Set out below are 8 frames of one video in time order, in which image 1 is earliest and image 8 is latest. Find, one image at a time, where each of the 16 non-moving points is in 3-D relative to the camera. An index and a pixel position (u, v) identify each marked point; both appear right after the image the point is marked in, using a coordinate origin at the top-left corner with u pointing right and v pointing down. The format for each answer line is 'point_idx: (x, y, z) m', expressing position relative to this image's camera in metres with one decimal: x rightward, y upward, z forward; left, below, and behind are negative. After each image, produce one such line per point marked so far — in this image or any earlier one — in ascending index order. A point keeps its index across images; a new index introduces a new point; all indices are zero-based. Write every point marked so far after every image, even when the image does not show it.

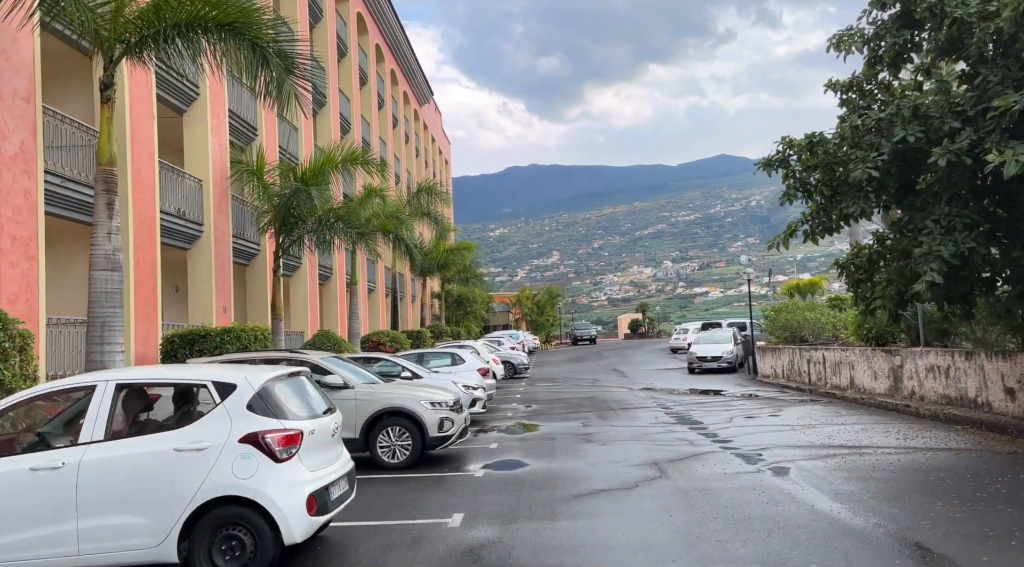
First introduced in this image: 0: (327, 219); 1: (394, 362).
0: (-4.0, +1.4, +19.6) m
1: (-2.1, -1.4, +16.5) m
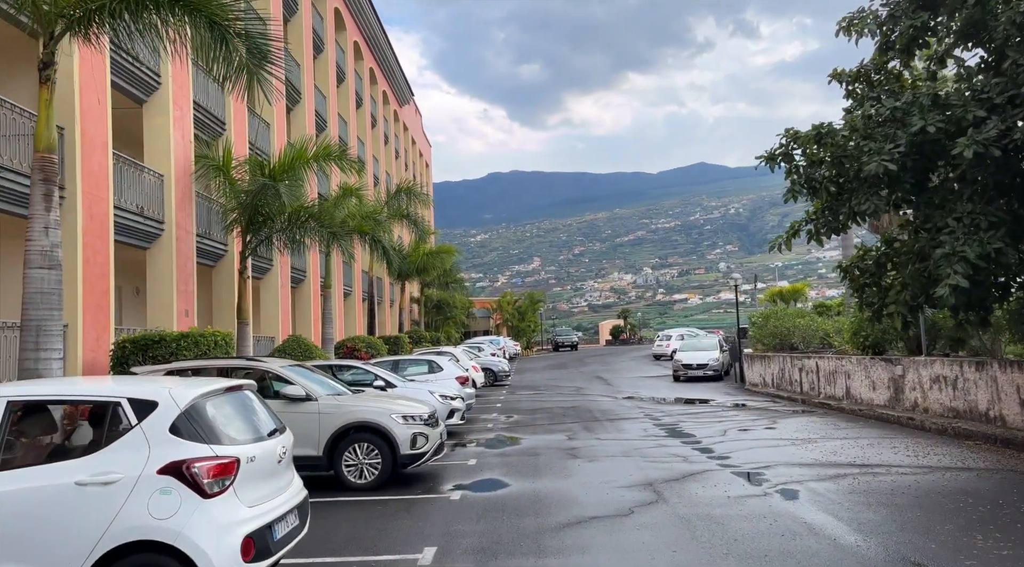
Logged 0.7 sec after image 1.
0: (-4.4, +1.3, +18.6) m
1: (-2.4, -1.4, +15.5) m
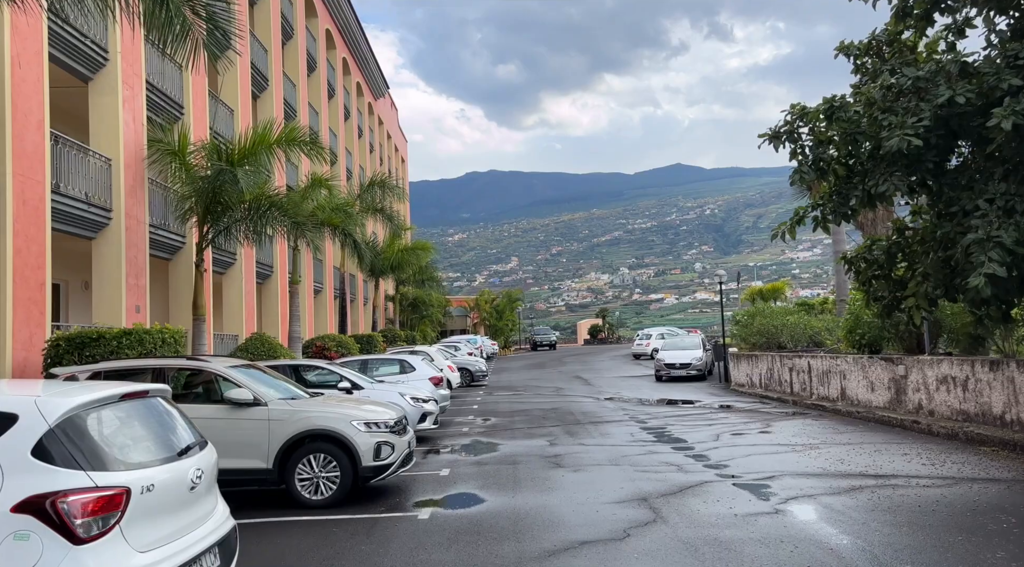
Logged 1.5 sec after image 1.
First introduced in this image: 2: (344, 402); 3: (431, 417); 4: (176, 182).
0: (-4.8, +1.4, +17.4) m
1: (-2.8, -1.3, +14.3) m
2: (-1.8, -1.2, +9.6) m
3: (-1.3, -2.0, +14.2) m
4: (-6.0, +1.8, +16.6) m
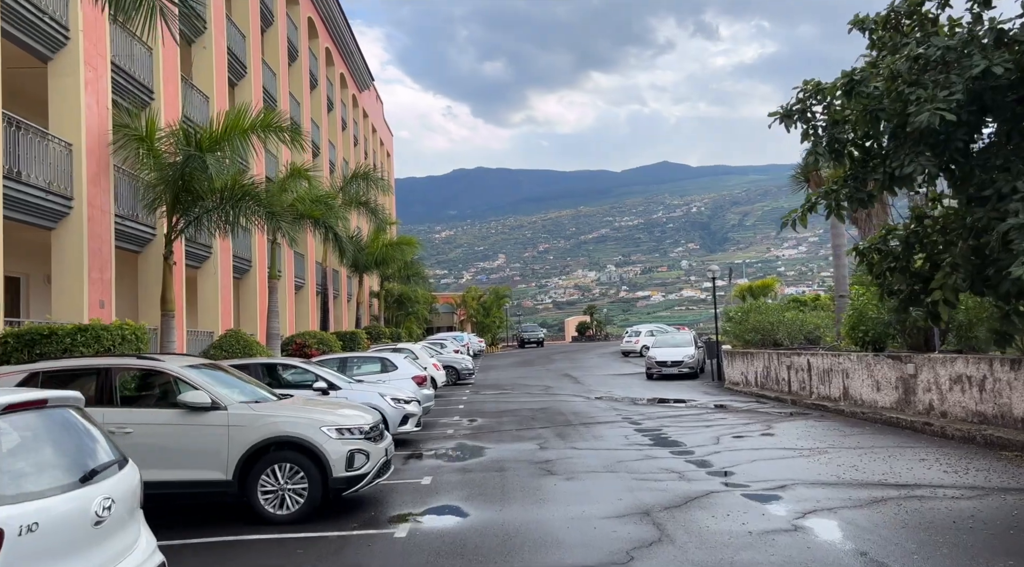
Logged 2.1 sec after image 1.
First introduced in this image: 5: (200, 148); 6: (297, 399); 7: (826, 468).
0: (-5.0, +1.6, +16.4) m
1: (-3.0, -1.2, +13.4) m
2: (-1.9, -1.1, +8.8) m
3: (-1.5, -1.9, +13.3) m
4: (-6.2, +1.9, +15.7) m
5: (-5.2, +2.3, +15.5) m
6: (-2.1, -1.1, +9.0) m
7: (+3.3, -2.0, +9.9) m
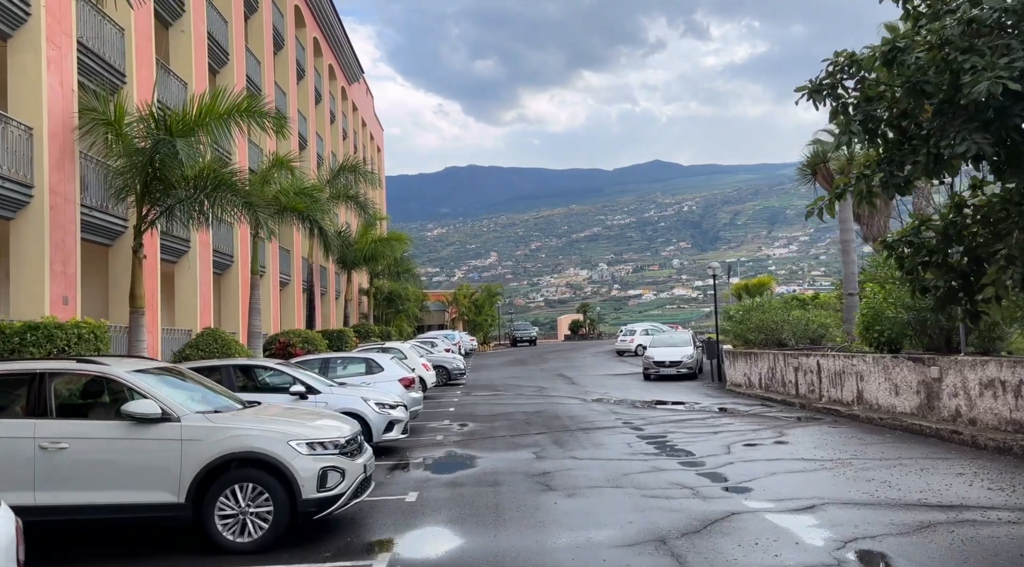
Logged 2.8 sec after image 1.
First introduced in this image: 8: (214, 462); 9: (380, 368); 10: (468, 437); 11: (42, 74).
0: (-5.1, +1.6, +15.4) m
1: (-3.1, -1.2, +12.4) m
2: (-1.9, -1.1, +7.7) m
3: (-1.5, -1.9, +12.3) m
4: (-6.3, +2.0, +14.6) m
5: (-5.3, +2.3, +14.4) m
6: (-2.1, -1.1, +8.0) m
7: (+3.3, -1.9, +8.9) m
8: (-2.2, -1.3, +6.8) m
9: (-2.2, -1.4, +15.6) m
10: (-0.7, -2.4, +14.3) m
11: (-7.1, +3.2, +14.0) m
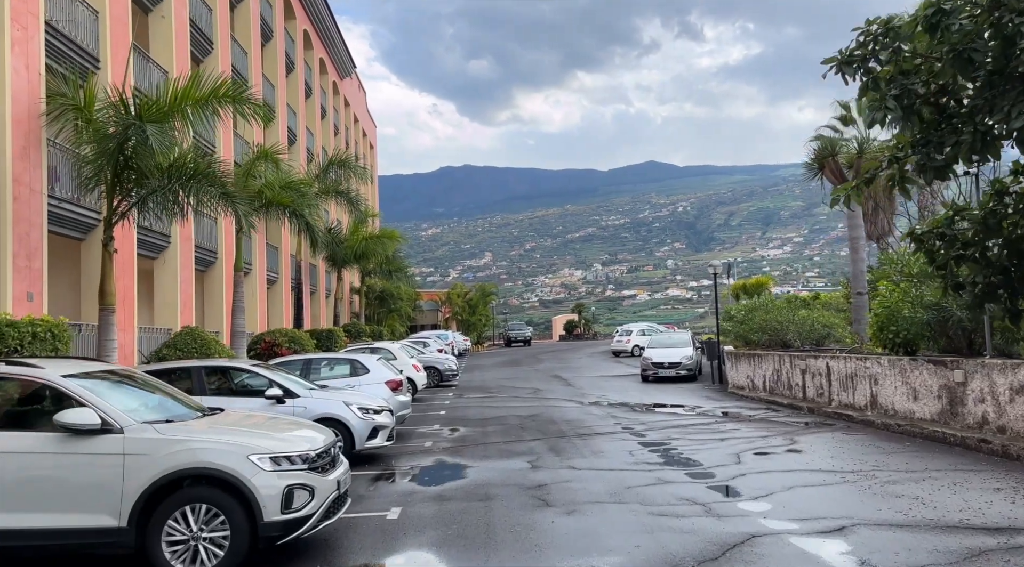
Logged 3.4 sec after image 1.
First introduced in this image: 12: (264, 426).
0: (-5.2, +1.7, +14.5) m
1: (-3.1, -1.1, +11.5) m
2: (-2.0, -1.0, +6.9) m
3: (-1.6, -1.8, +11.4) m
4: (-6.4, +2.1, +13.7) m
5: (-5.4, +2.4, +13.5) m
6: (-2.2, -1.0, +7.1) m
7: (+3.2, -1.9, +8.0) m
8: (-2.2, -1.3, +5.9) m
9: (-2.3, -1.4, +14.7) m
10: (-0.8, -2.3, +13.5) m
11: (-7.2, +3.2, +13.1) m
12: (-1.8, -1.1, +6.8) m
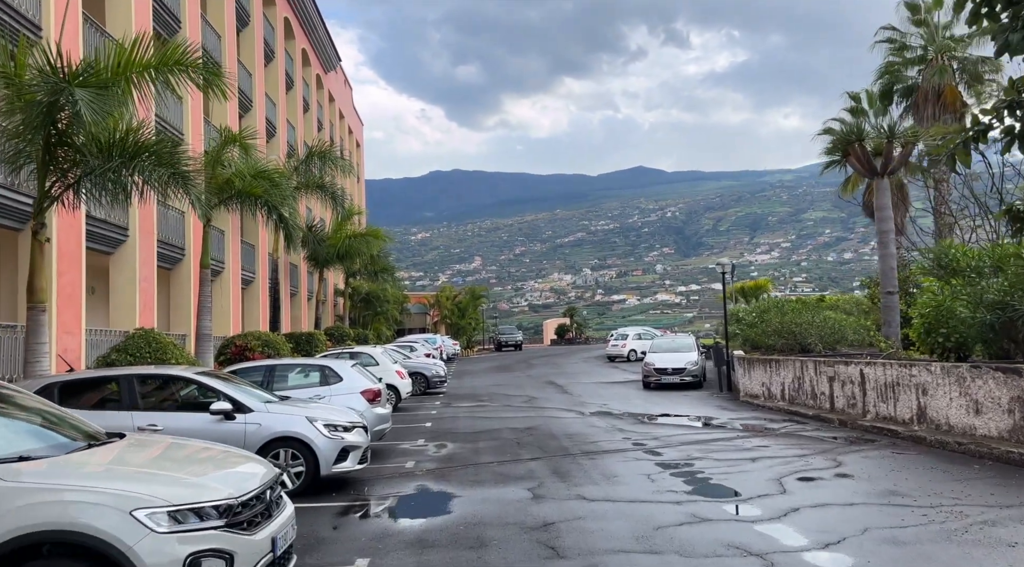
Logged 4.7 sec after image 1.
0: (-5.3, +1.8, +12.6) m
1: (-3.2, -1.0, +9.6) m
2: (-2.0, -0.9, +4.9) m
3: (-1.6, -1.7, +9.5) m
4: (-6.4, +2.2, +11.7) m
5: (-5.4, +2.5, +11.6) m
6: (-2.2, -0.9, +5.2) m
7: (+3.2, -1.8, +6.2) m
8: (-2.2, -1.1, +4.0) m
9: (-2.4, -1.3, +12.8) m
10: (-0.8, -2.3, +11.6) m
11: (-7.2, +3.3, +11.1) m
12: (-1.8, -0.9, +4.9) m
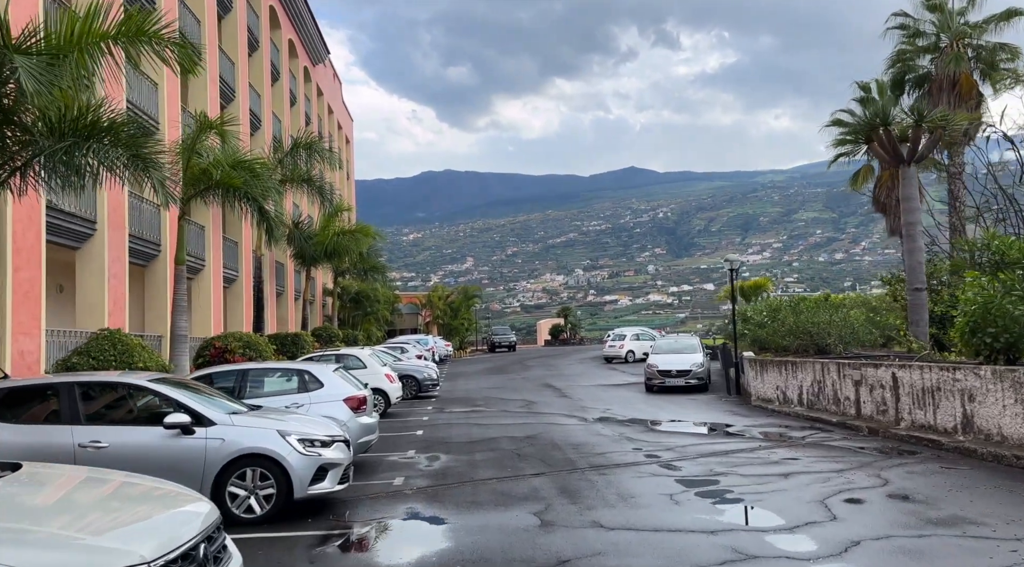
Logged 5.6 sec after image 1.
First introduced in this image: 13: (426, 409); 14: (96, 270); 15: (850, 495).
0: (-5.3, +1.8, +11.2) m
1: (-3.1, -1.0, +8.2) m
2: (-1.9, -0.9, +3.6) m
3: (-1.6, -1.7, +8.2) m
4: (-6.4, +2.2, +10.4) m
5: (-5.4, +2.6, +10.3) m
6: (-2.1, -0.8, +3.9) m
7: (+3.3, -1.7, +4.9) m
8: (-2.1, -1.1, +2.7) m
9: (-2.4, -1.2, +11.5) m
10: (-0.8, -2.2, +10.3) m
11: (-7.2, +3.4, +9.8) m
12: (-1.7, -0.9, +3.6) m
13: (-1.8, -2.7, +20.0) m
14: (-7.6, +0.2, +16.9) m
15: (+3.2, -2.0, +8.7) m
